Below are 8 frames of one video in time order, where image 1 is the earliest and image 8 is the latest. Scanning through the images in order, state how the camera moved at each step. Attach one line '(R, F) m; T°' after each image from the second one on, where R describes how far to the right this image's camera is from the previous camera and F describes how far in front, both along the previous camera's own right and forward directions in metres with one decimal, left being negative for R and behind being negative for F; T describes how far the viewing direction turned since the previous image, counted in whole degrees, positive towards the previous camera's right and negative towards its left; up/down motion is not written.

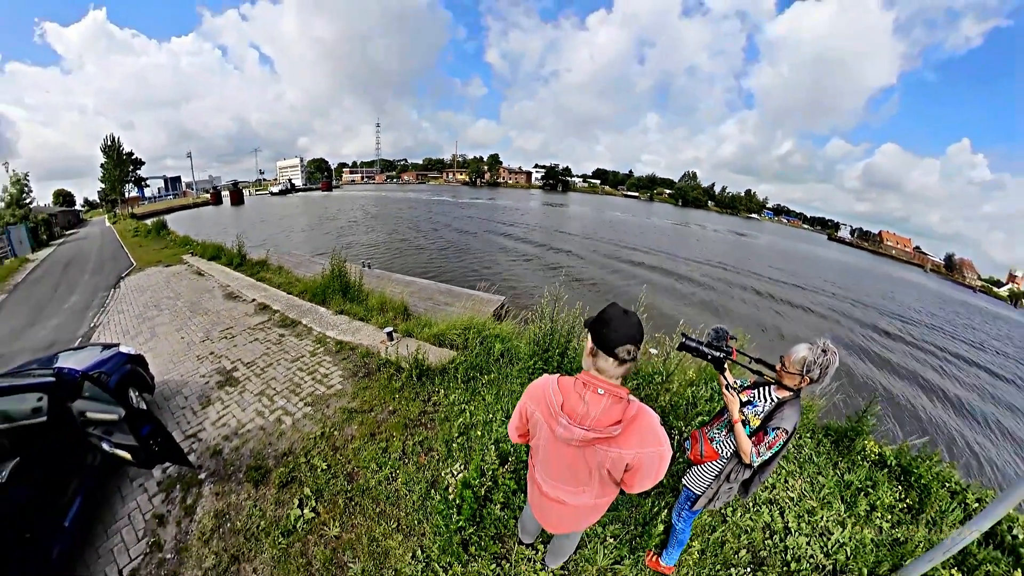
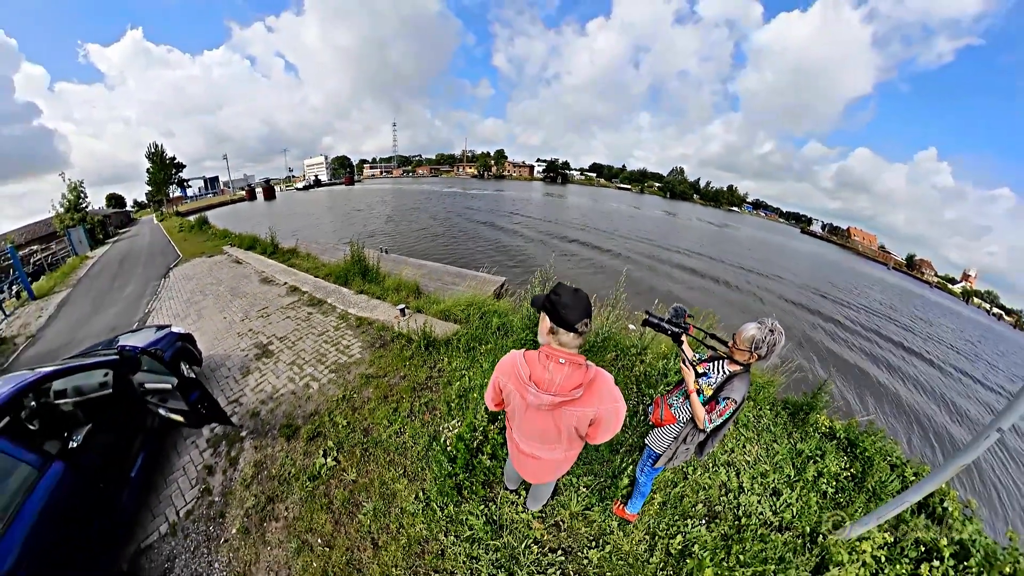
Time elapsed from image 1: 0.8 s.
(+0.3, -0.5) m; -2°
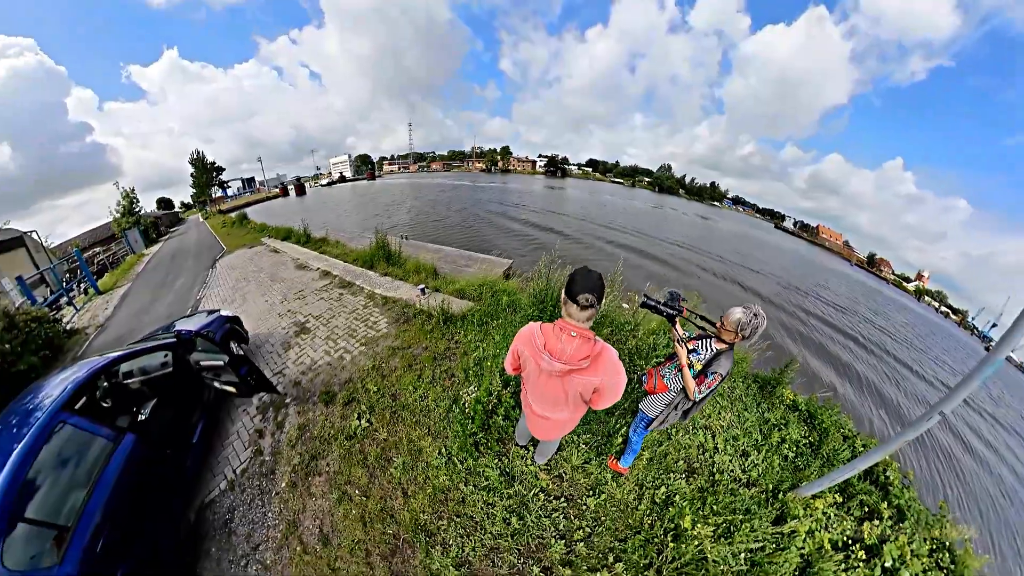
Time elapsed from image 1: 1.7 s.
(0.0, -0.4) m; -2°
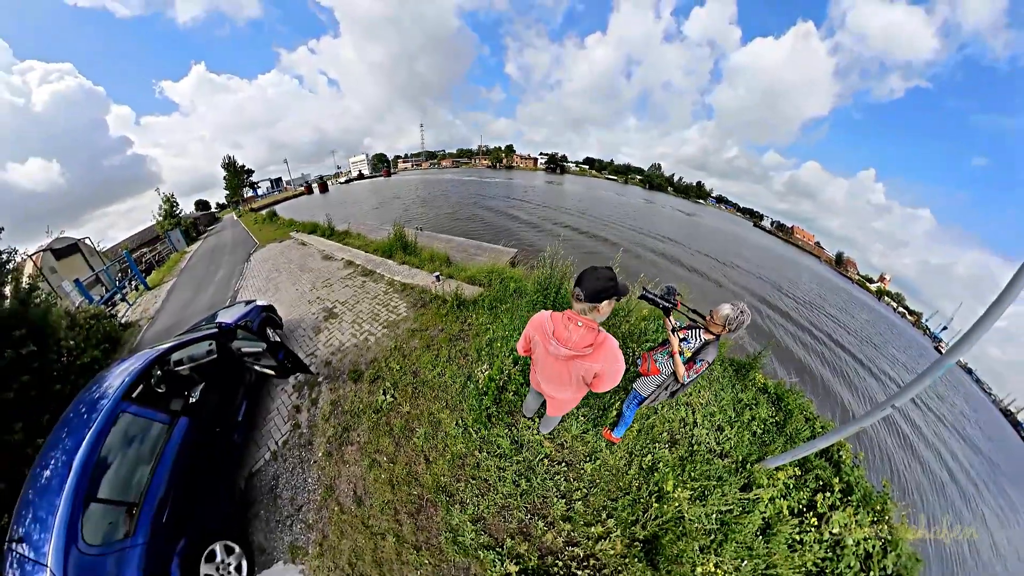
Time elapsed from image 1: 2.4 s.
(0.0, -0.4) m; -2°
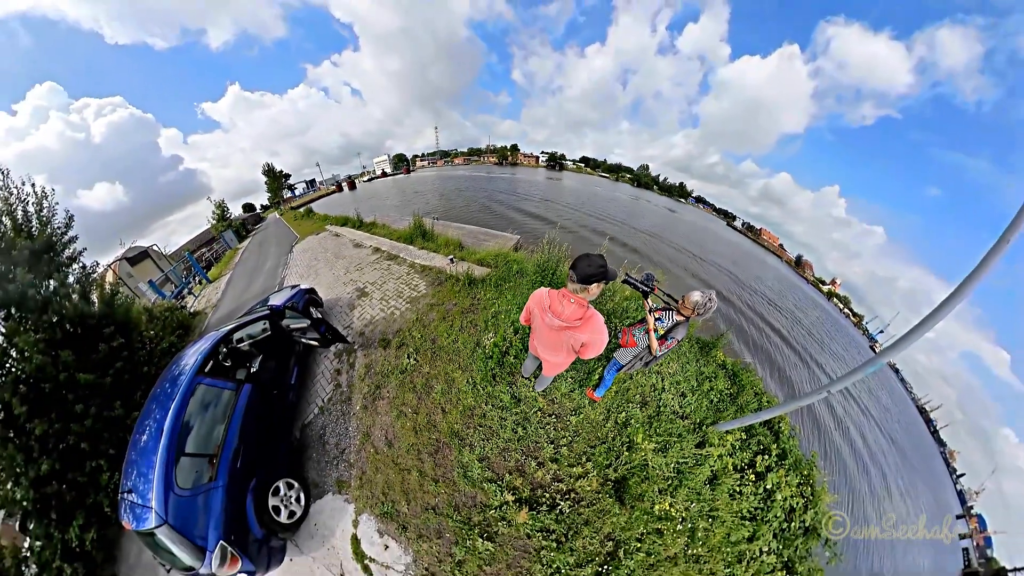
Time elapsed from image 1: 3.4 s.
(+0.2, -0.7) m; -3°
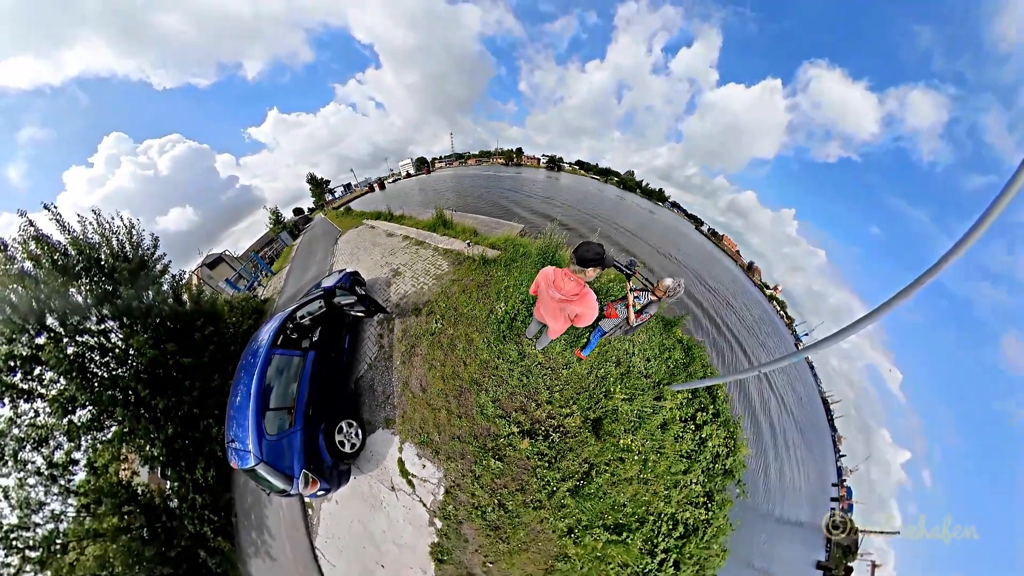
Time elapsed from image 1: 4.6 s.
(+0.1, -1.2) m; -2°
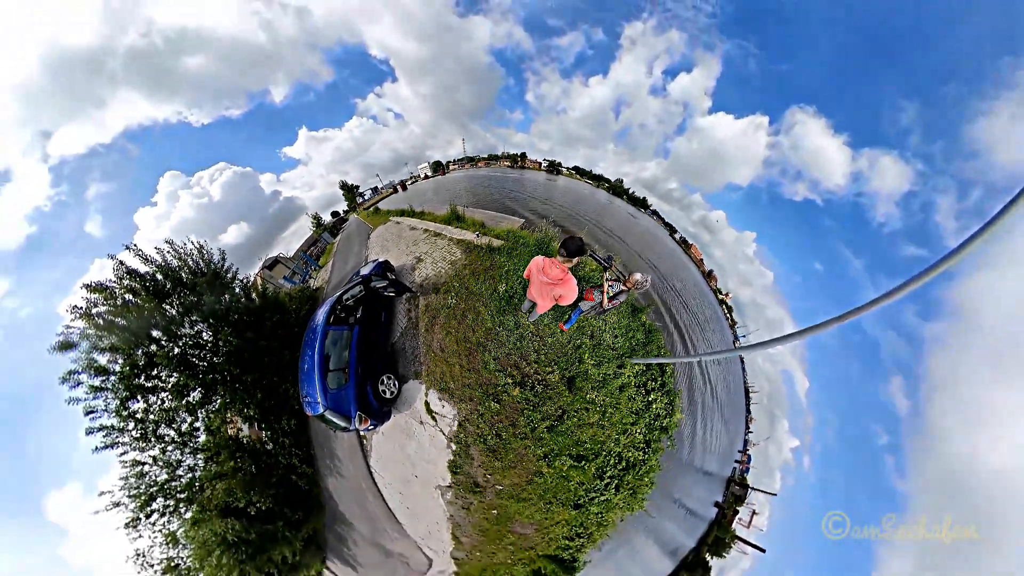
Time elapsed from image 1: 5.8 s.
(+0.7, -1.5) m; -5°
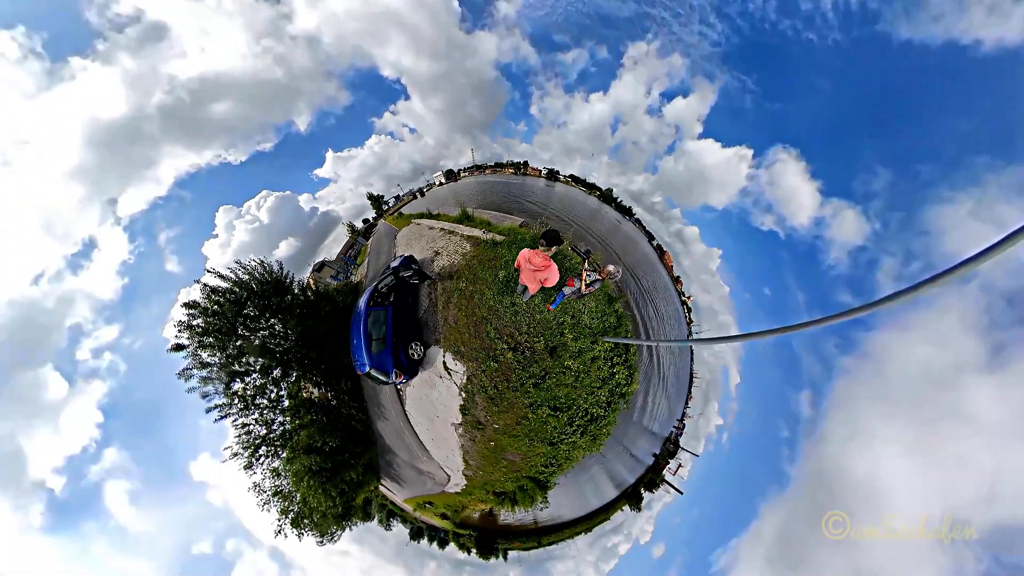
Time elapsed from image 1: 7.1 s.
(+1.2, -2.1) m; -5°
